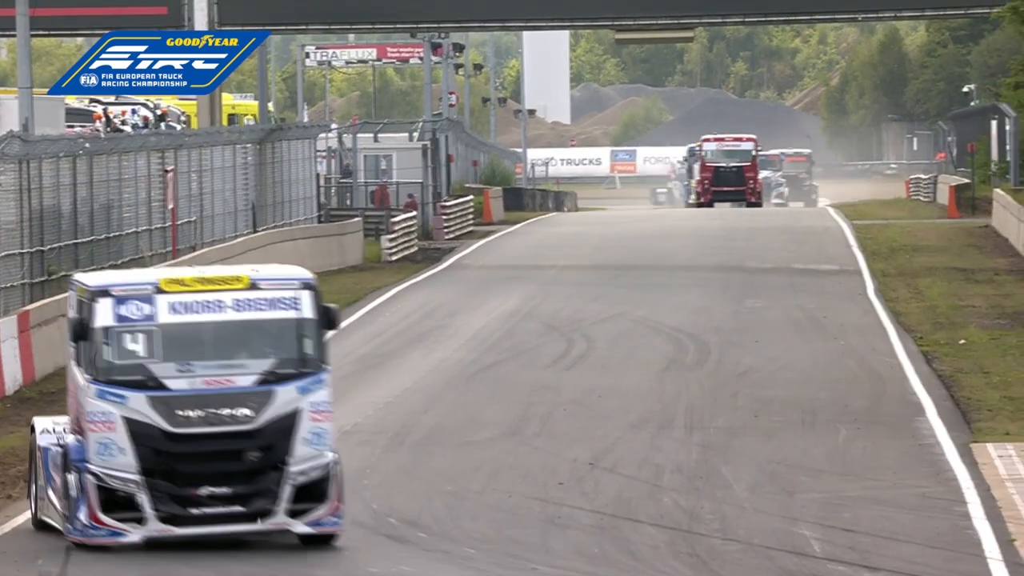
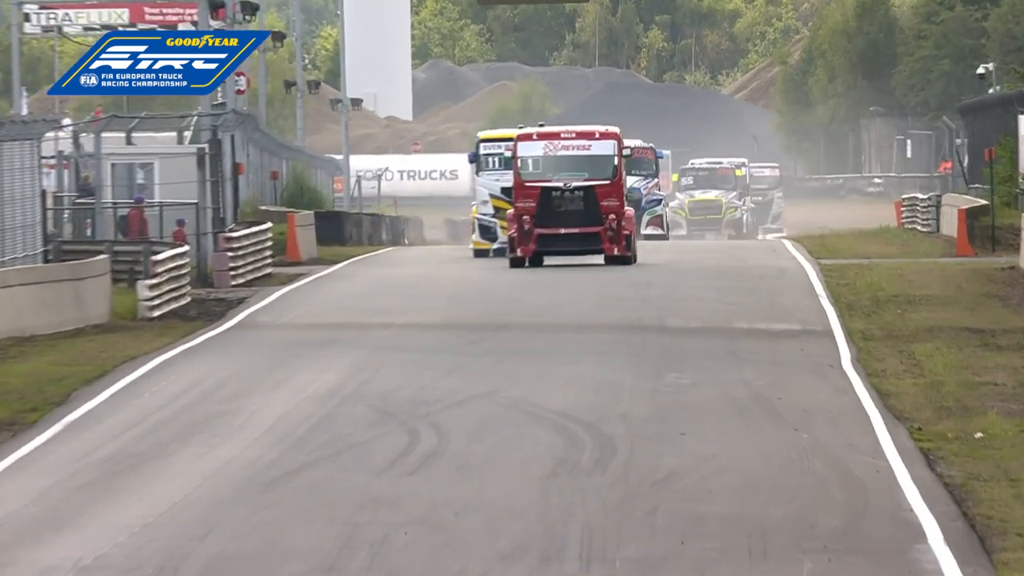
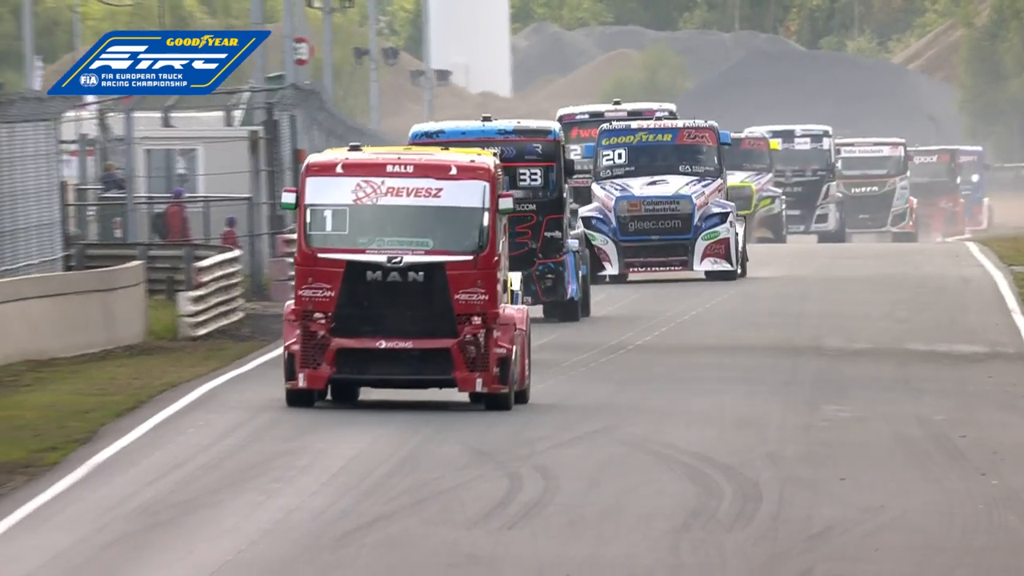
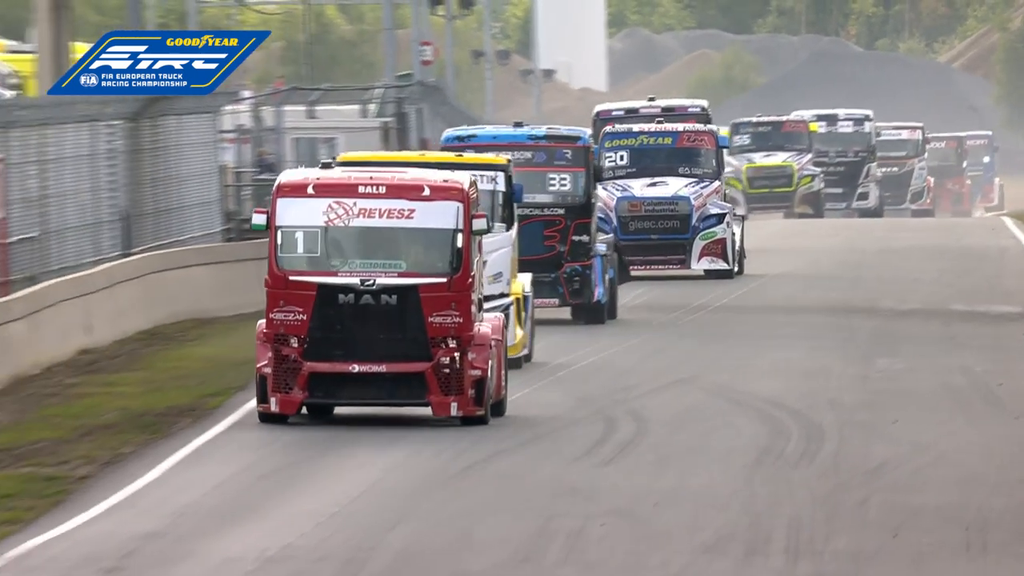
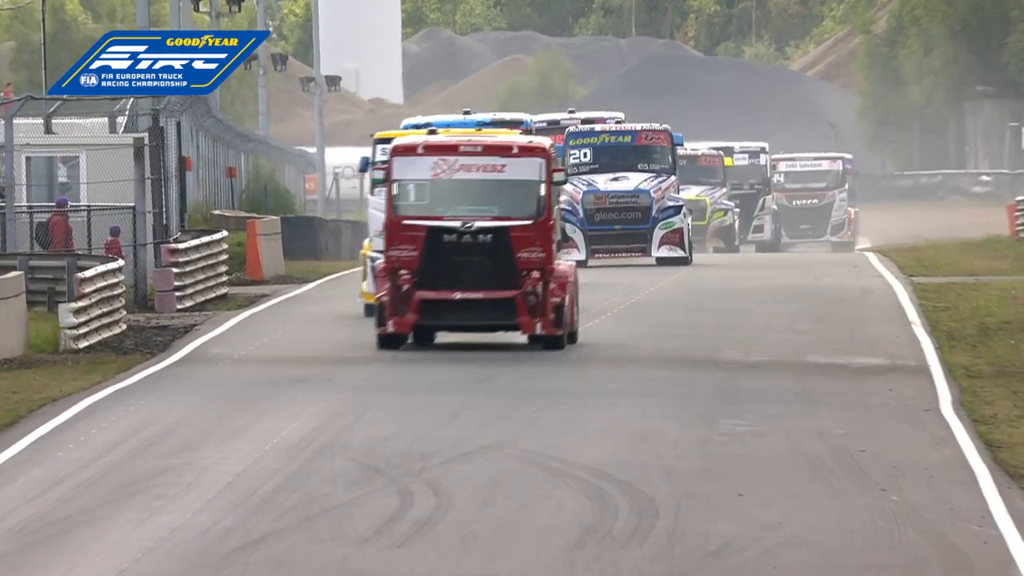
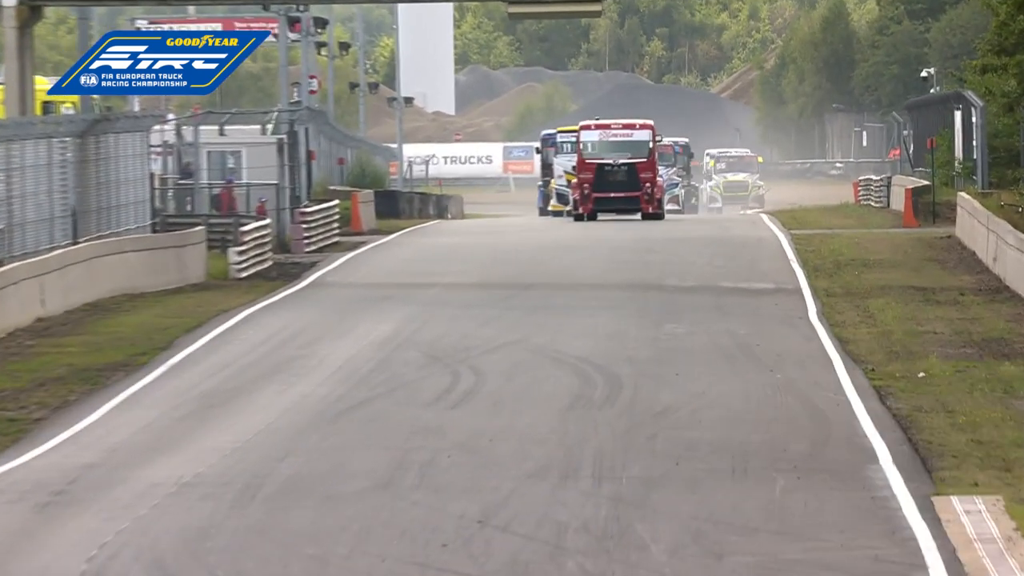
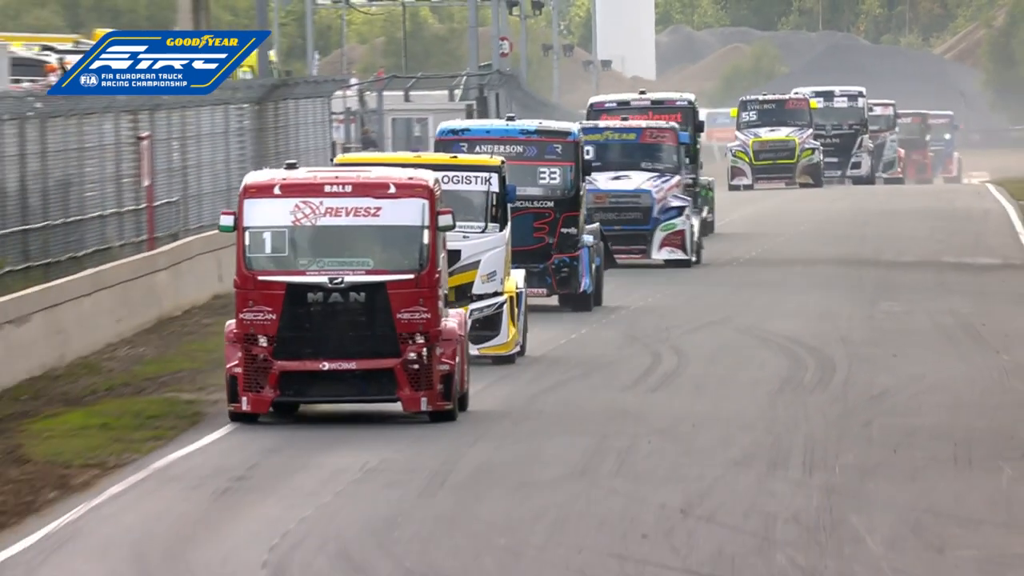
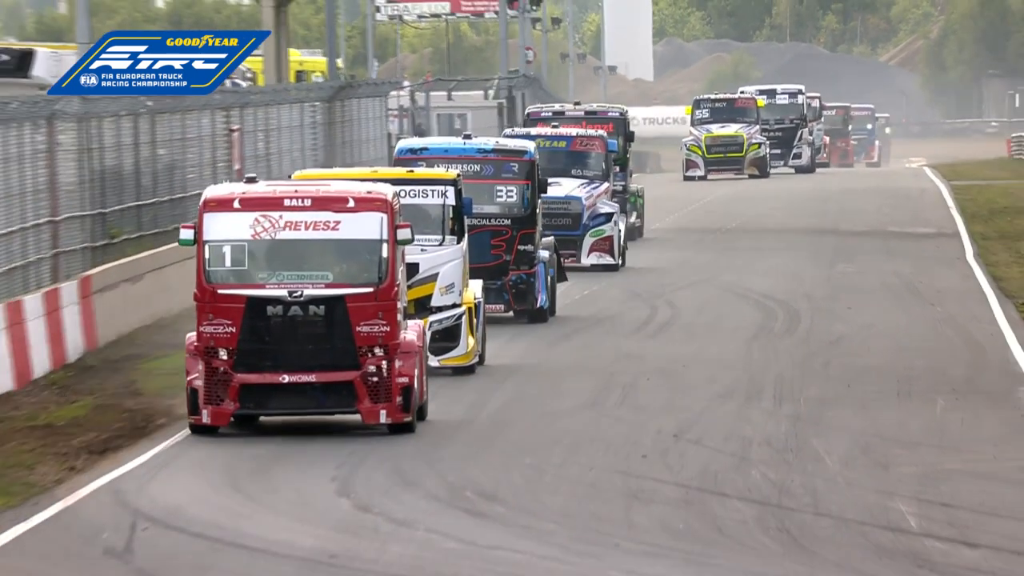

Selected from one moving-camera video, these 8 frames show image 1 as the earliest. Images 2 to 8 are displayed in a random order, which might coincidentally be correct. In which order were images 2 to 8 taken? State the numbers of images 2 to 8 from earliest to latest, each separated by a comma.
6, 2, 5, 3, 4, 7, 8
